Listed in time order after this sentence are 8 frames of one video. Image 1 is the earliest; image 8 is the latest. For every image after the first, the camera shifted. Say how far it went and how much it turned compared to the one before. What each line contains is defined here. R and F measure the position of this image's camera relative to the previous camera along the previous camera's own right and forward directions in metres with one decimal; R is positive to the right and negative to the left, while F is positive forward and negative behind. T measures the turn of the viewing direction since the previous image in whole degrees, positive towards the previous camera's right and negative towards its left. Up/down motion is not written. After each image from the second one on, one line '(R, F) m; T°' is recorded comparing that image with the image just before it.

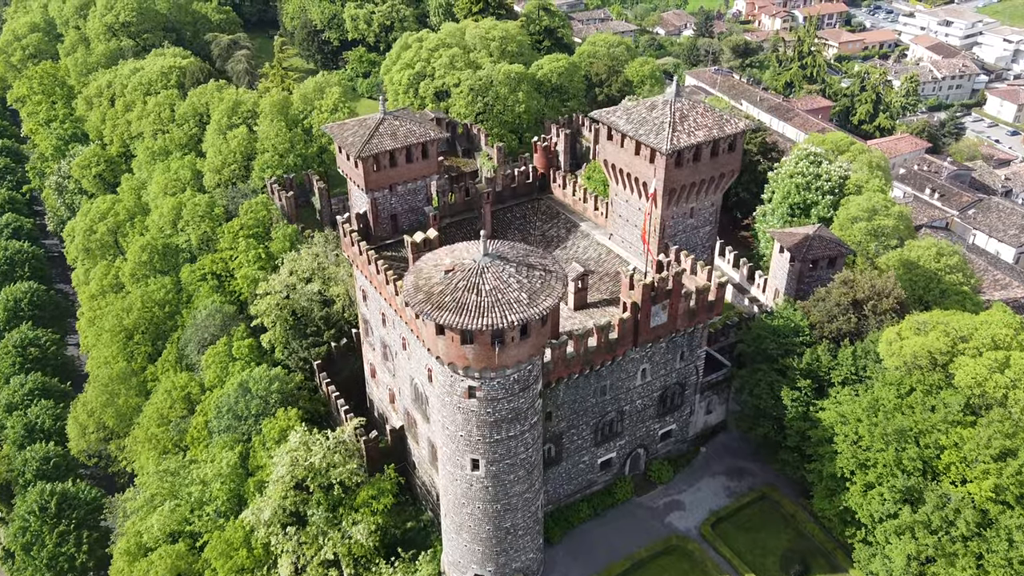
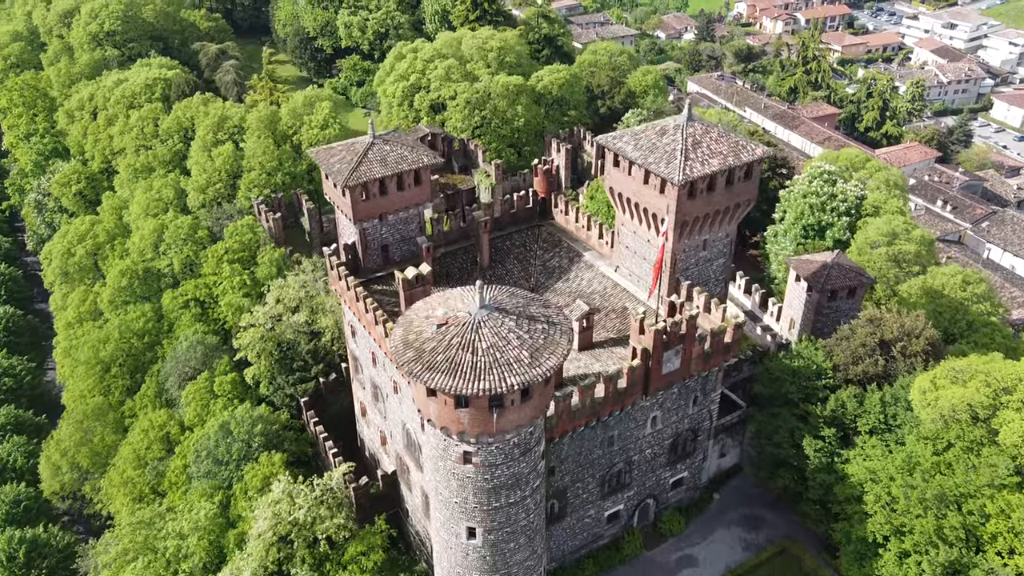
(0.0, +2.5) m; 0°
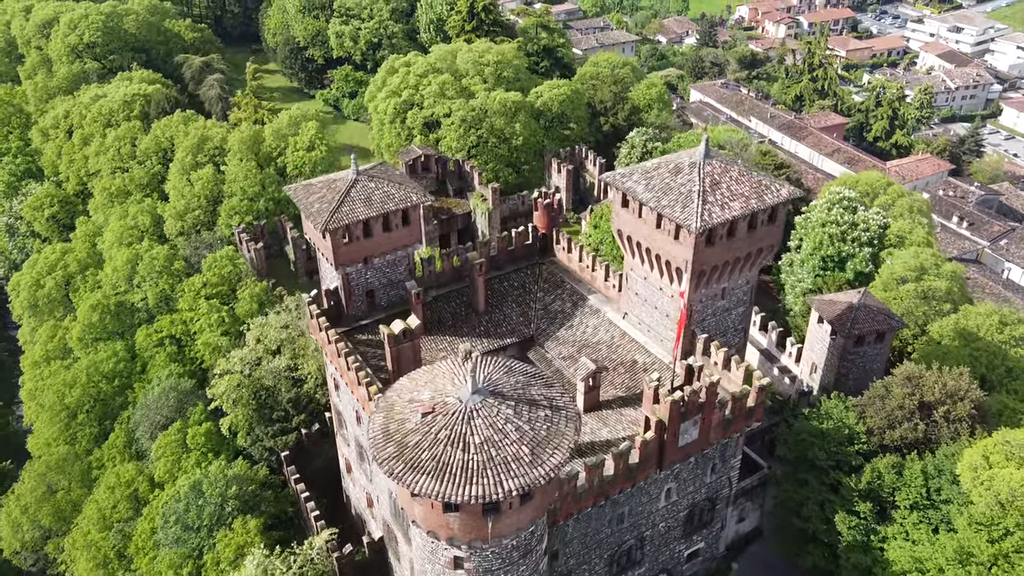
(0.0, +3.1) m; 0°
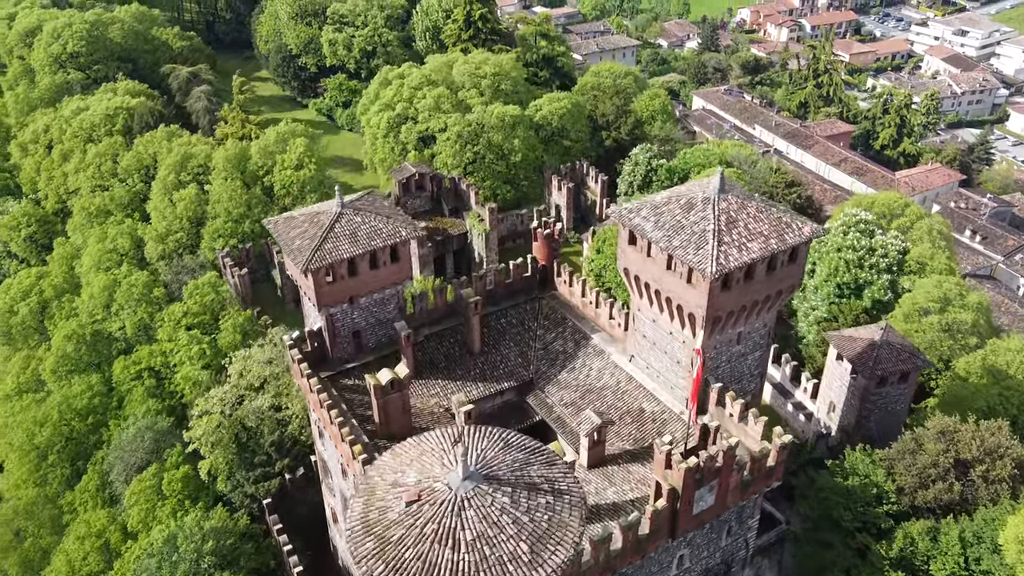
(0.0, +2.3) m; 0°
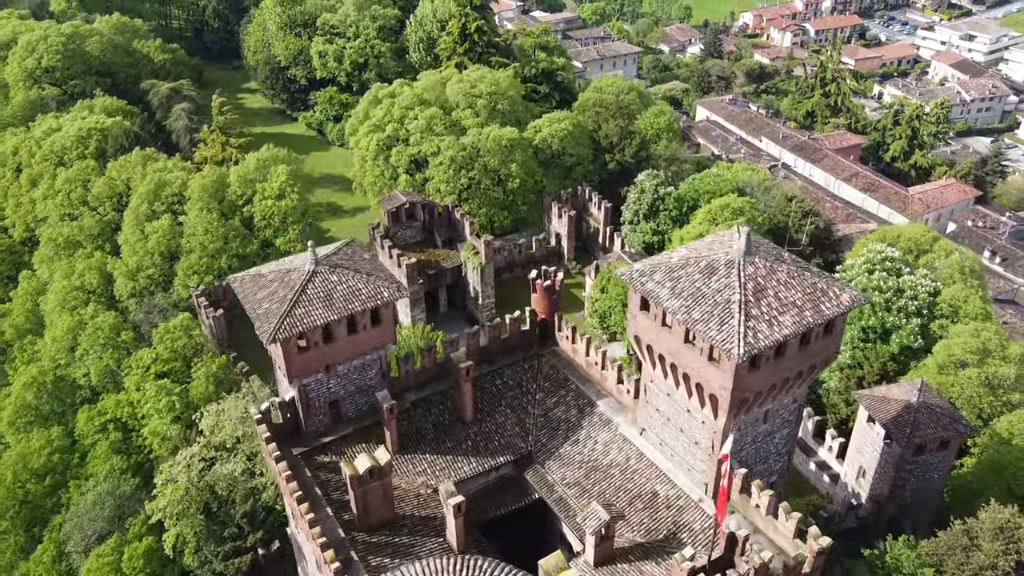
(+0.1, +3.2) m; 0°
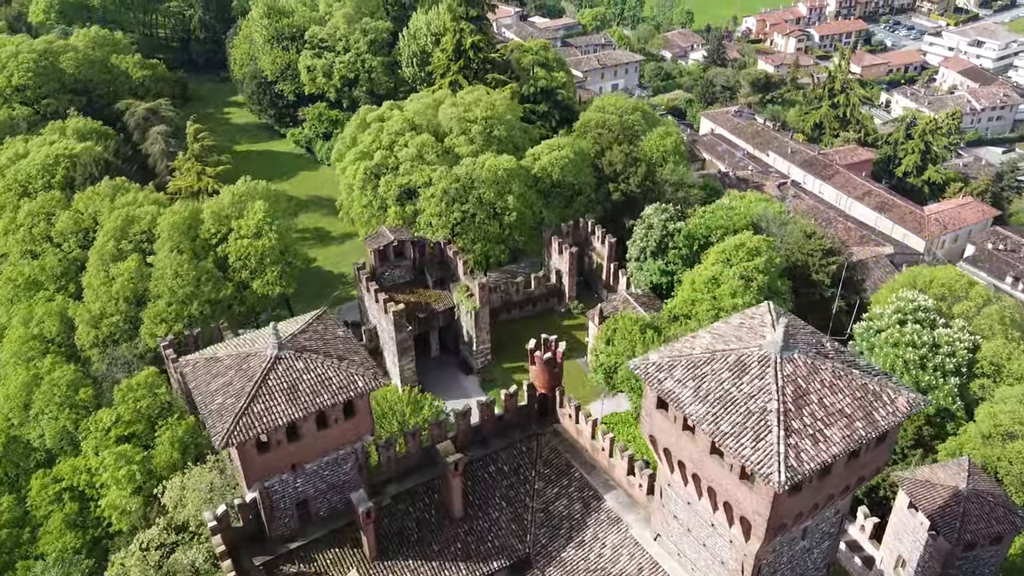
(+0.1, +3.4) m; 0°
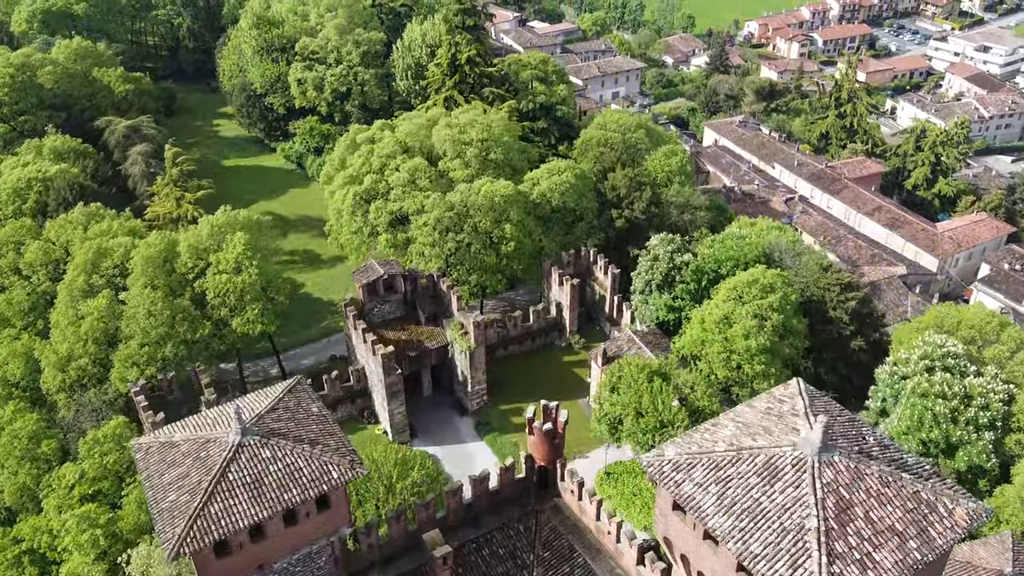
(+0.1, +2.6) m; 0°
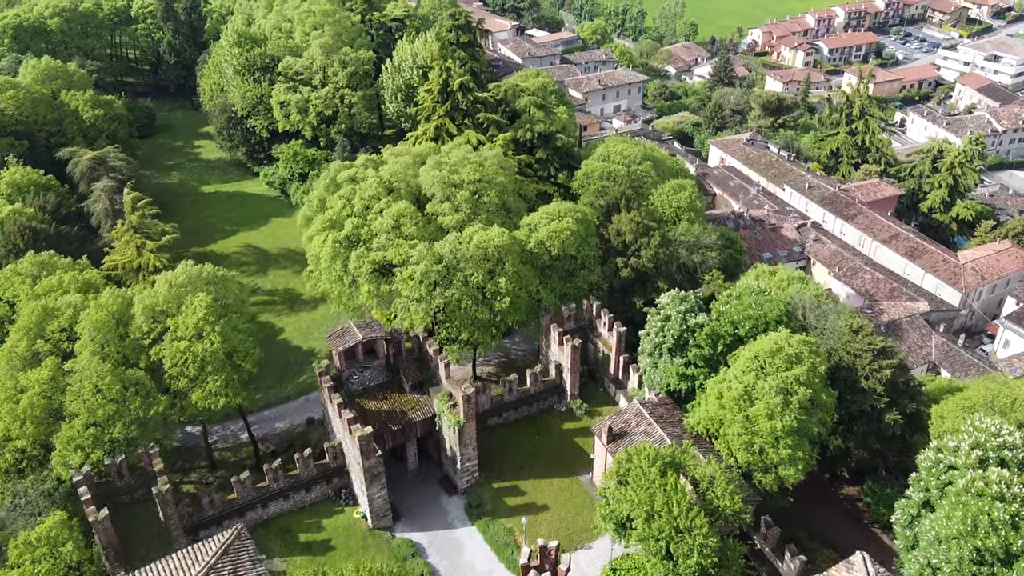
(+0.1, +4.1) m; 0°
